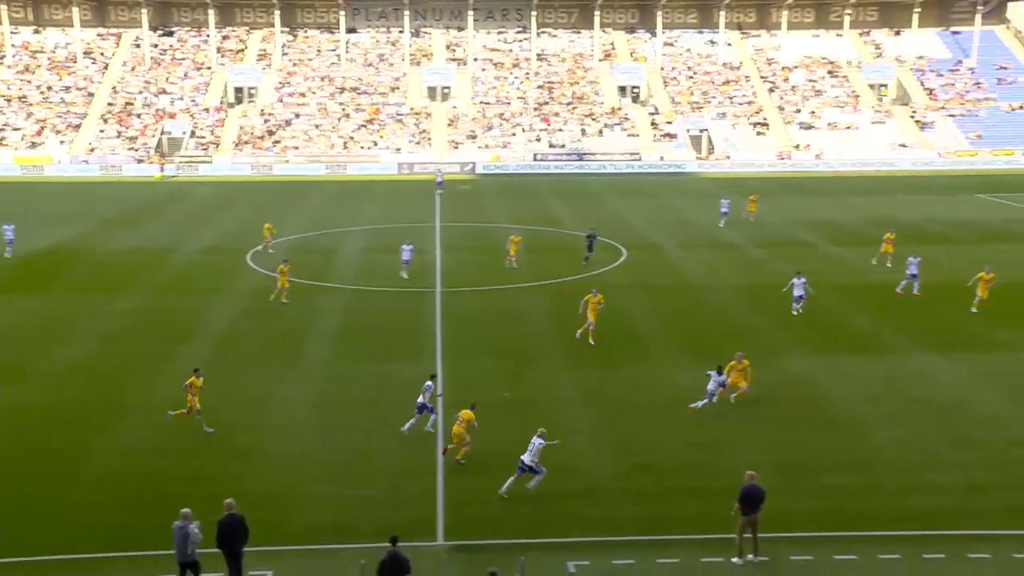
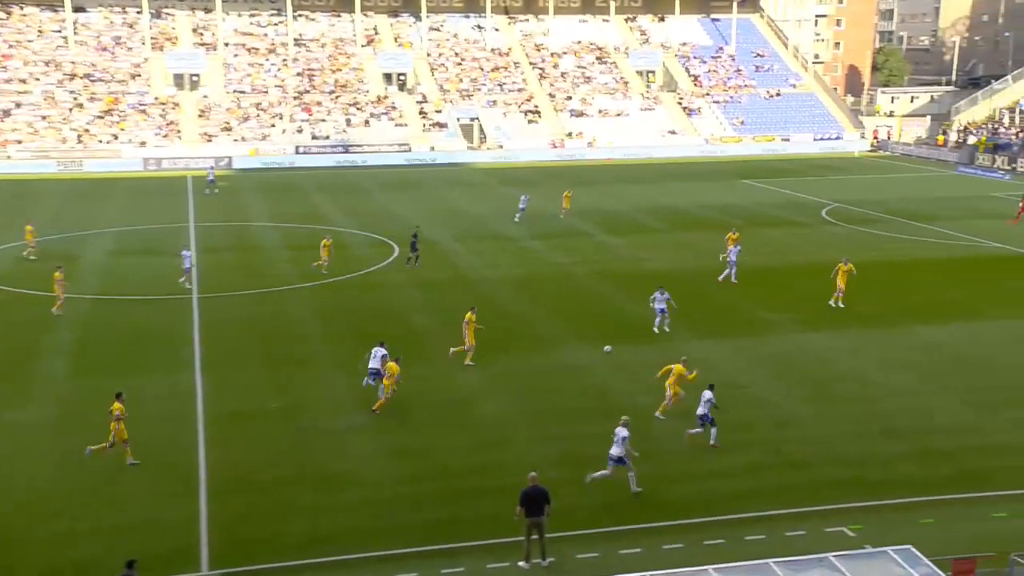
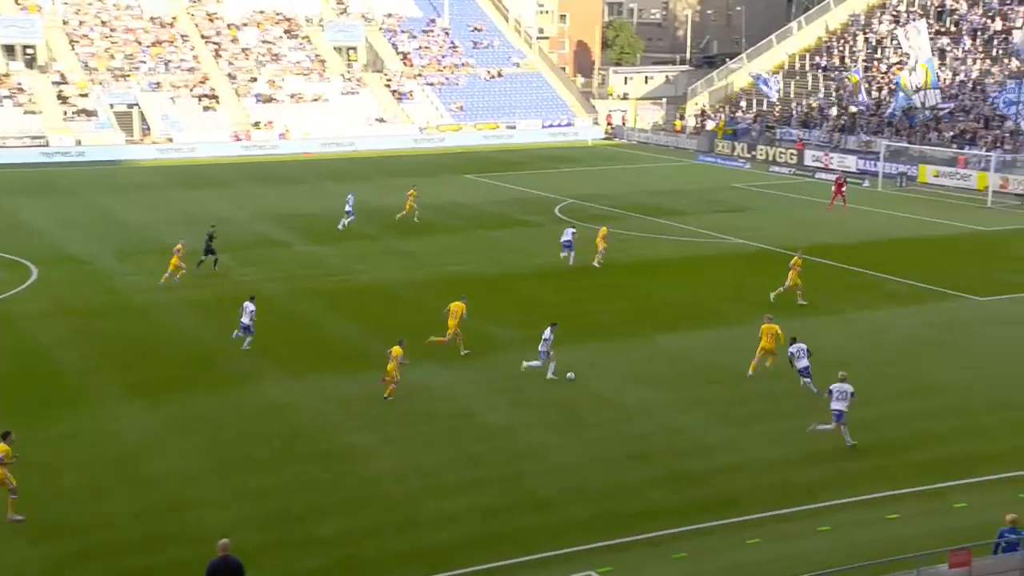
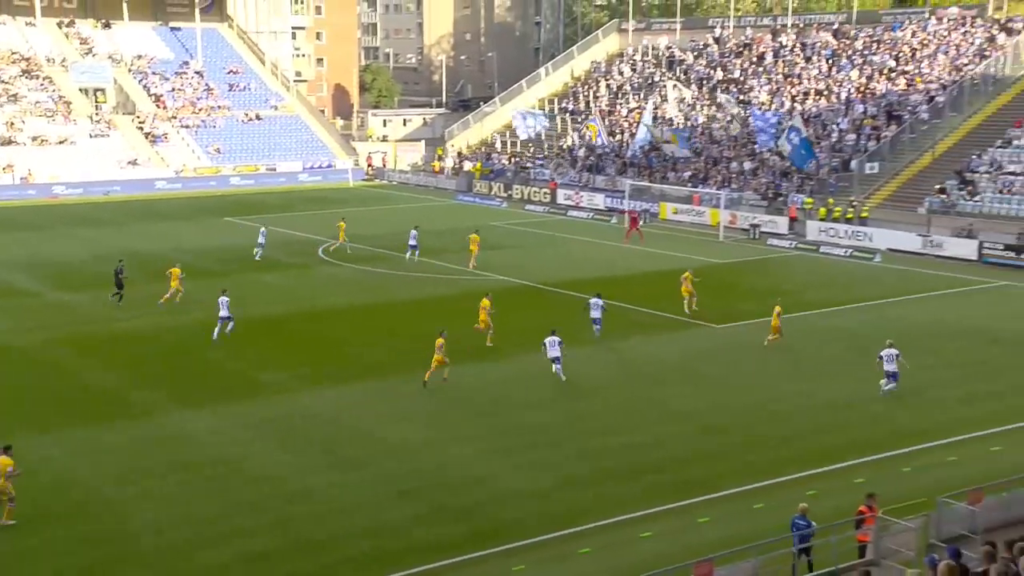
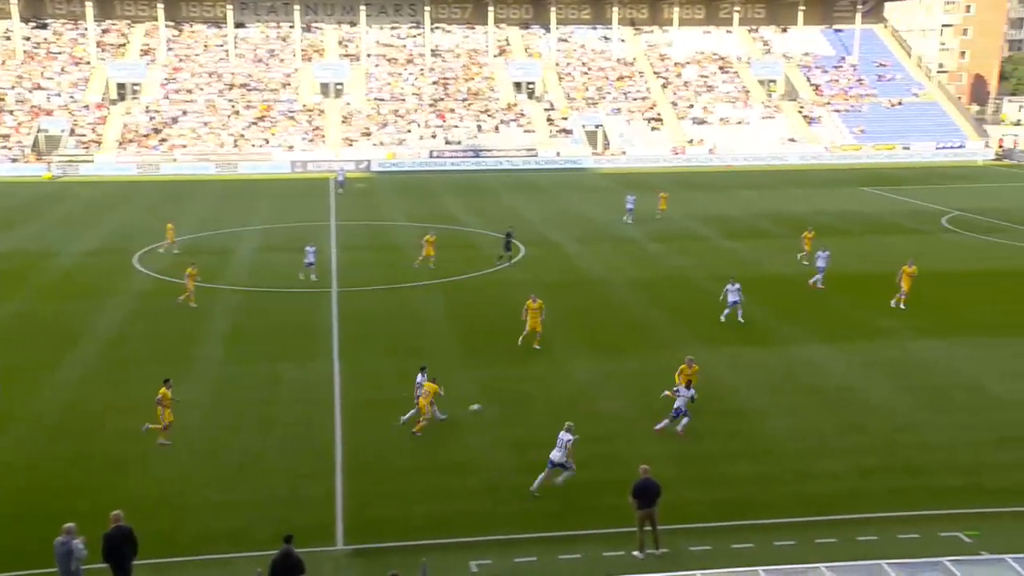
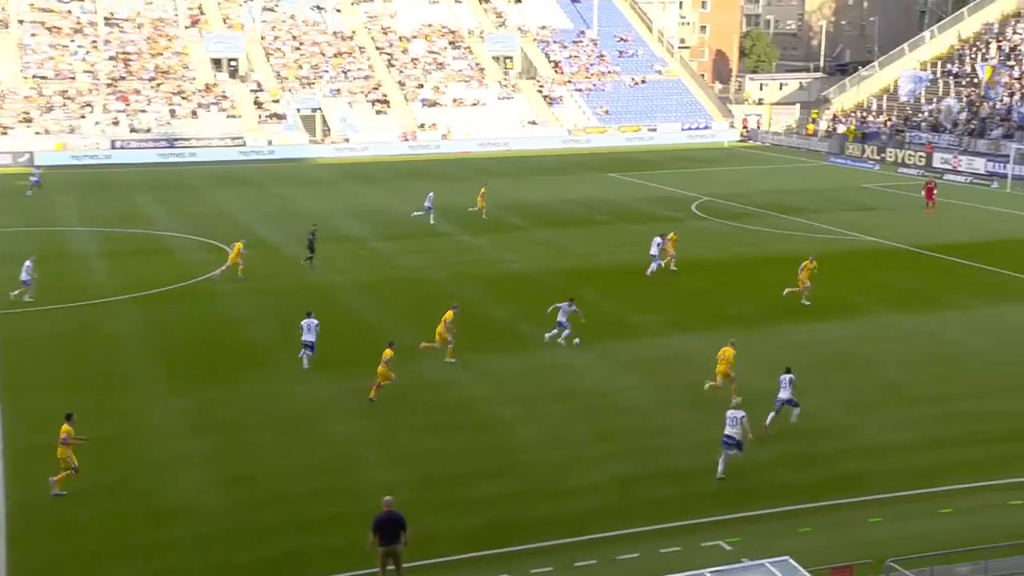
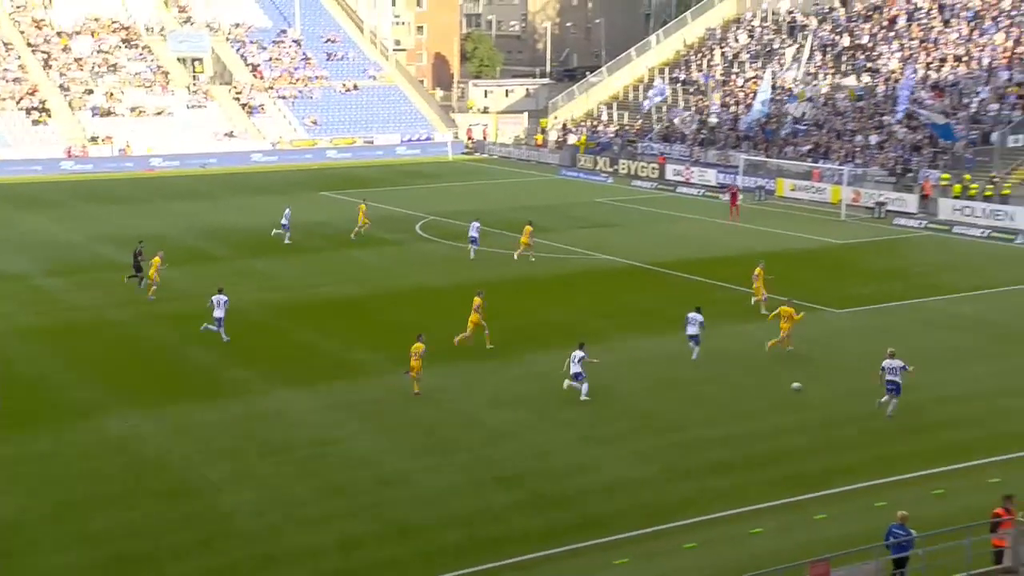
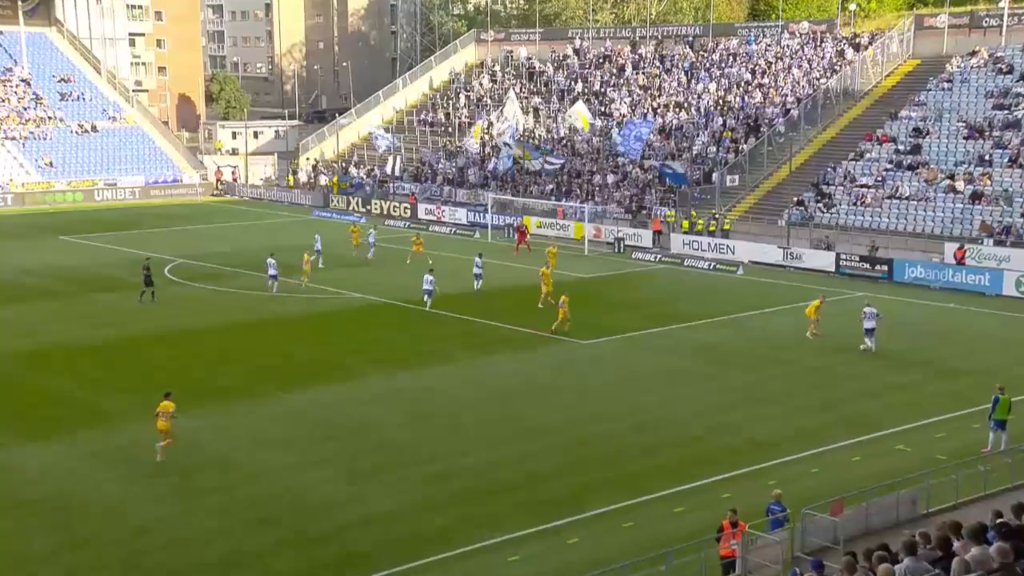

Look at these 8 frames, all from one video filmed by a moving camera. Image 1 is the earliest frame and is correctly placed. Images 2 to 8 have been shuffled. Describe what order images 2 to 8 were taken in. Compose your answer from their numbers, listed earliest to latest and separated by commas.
5, 2, 6, 3, 7, 4, 8
